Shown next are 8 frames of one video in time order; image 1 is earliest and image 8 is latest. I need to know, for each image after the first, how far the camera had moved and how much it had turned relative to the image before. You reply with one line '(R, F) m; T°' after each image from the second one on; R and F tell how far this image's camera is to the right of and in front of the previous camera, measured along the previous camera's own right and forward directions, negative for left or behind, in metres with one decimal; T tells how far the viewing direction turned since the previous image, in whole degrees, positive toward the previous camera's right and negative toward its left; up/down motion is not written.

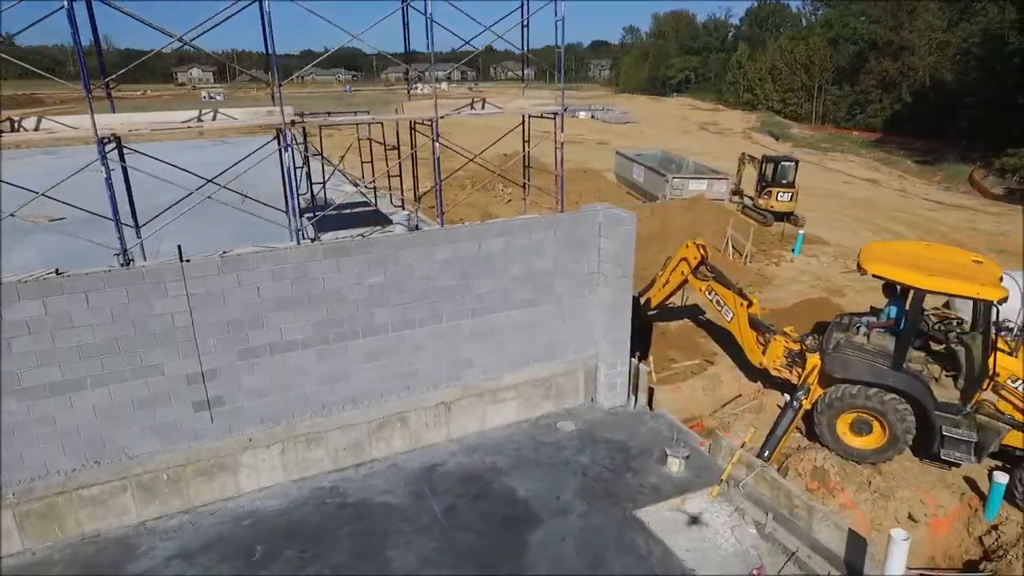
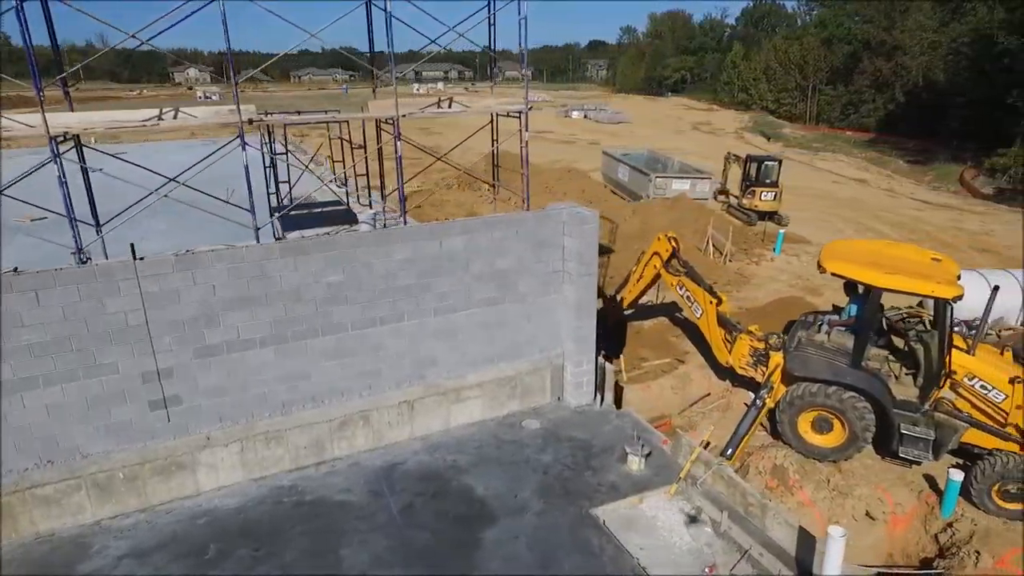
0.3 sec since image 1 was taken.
(+0.5, 0.0) m; 0°
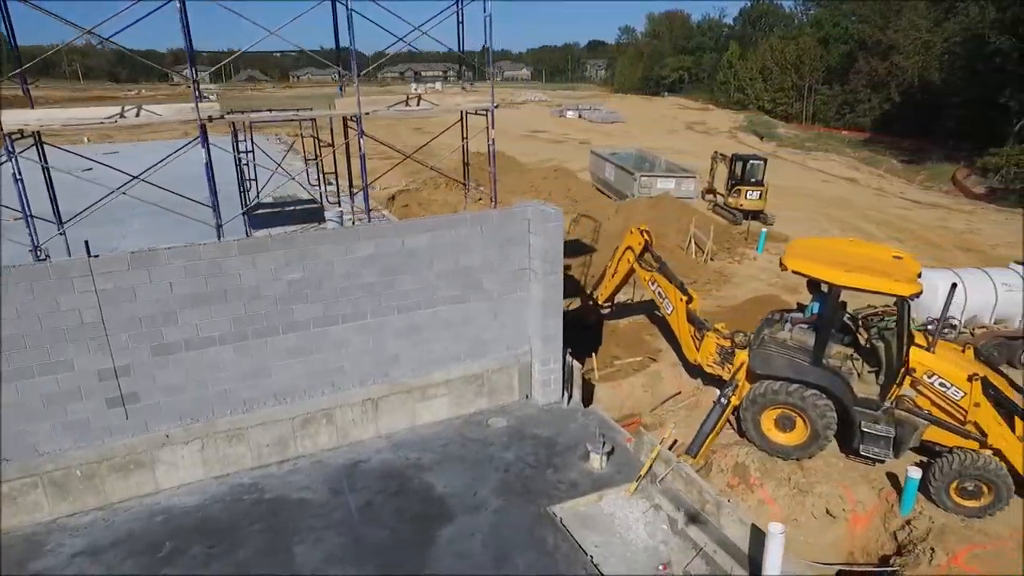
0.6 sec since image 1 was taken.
(+0.5, 0.0) m; 0°
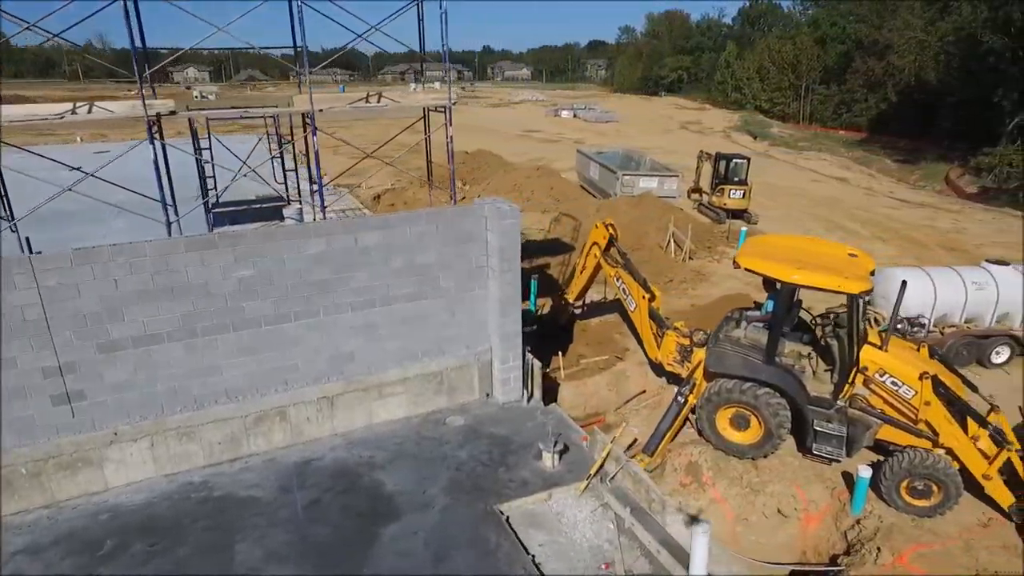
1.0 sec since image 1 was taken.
(+0.6, 0.0) m; 0°
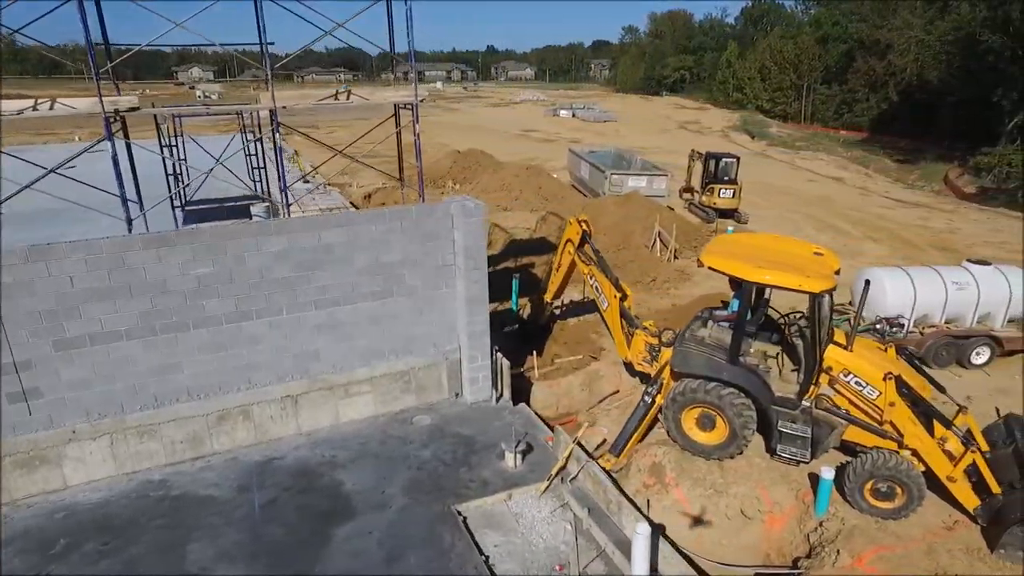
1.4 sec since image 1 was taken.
(+0.5, +0.1) m; -1°
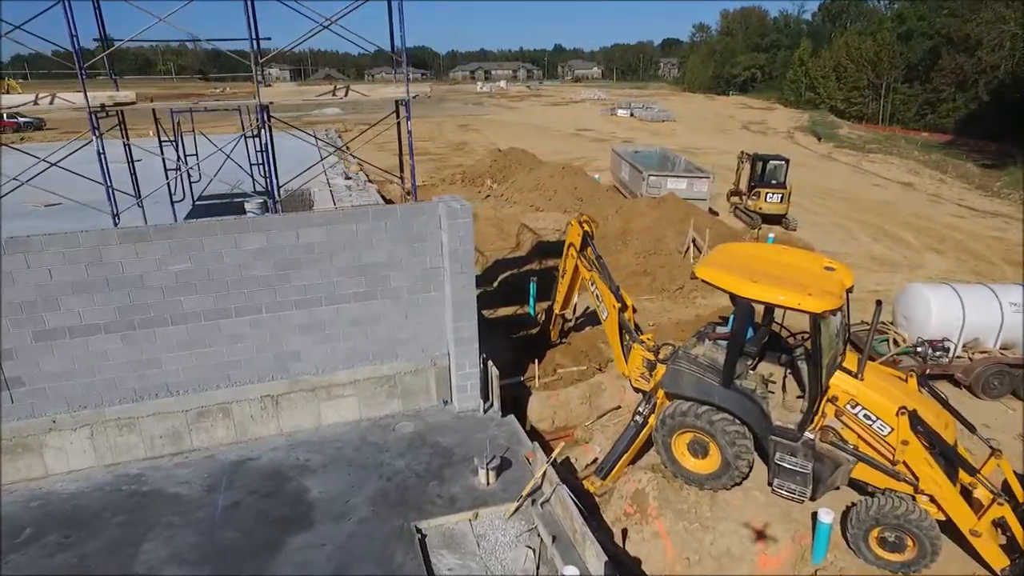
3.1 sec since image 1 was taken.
(+0.9, +0.5) m; -6°
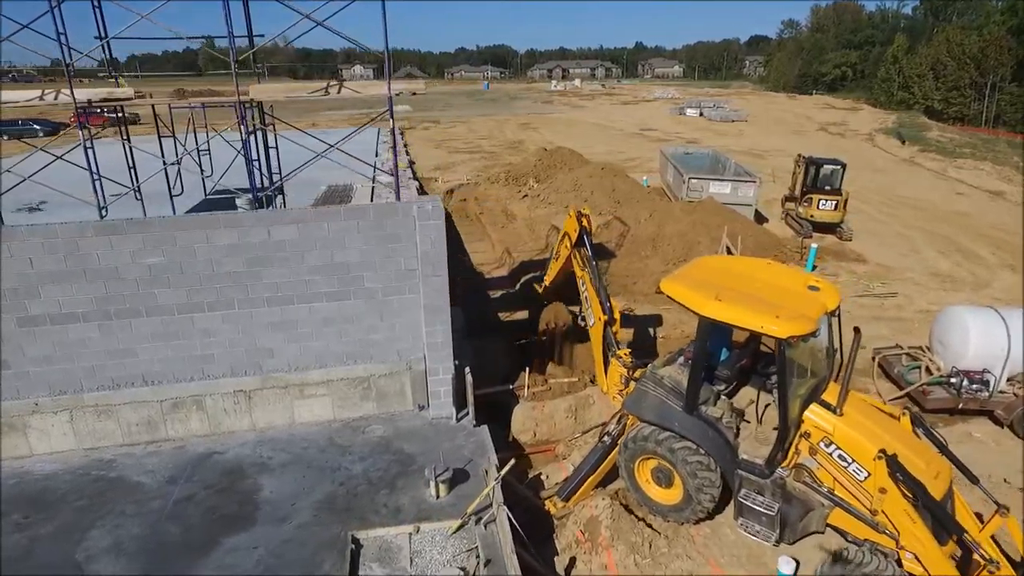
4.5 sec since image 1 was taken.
(+1.2, +0.4) m; -7°
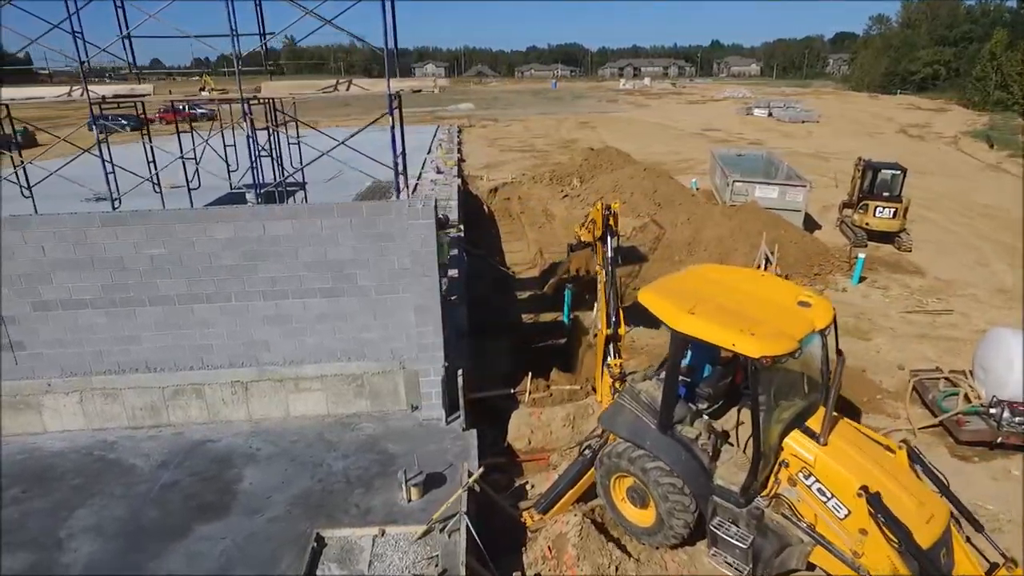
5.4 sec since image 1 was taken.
(+0.9, +0.3) m; -6°
